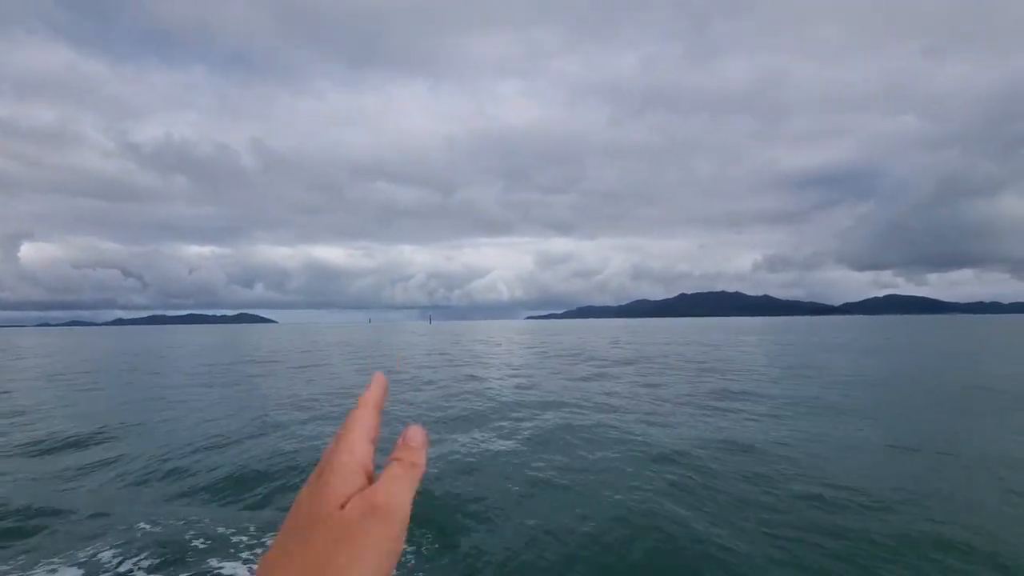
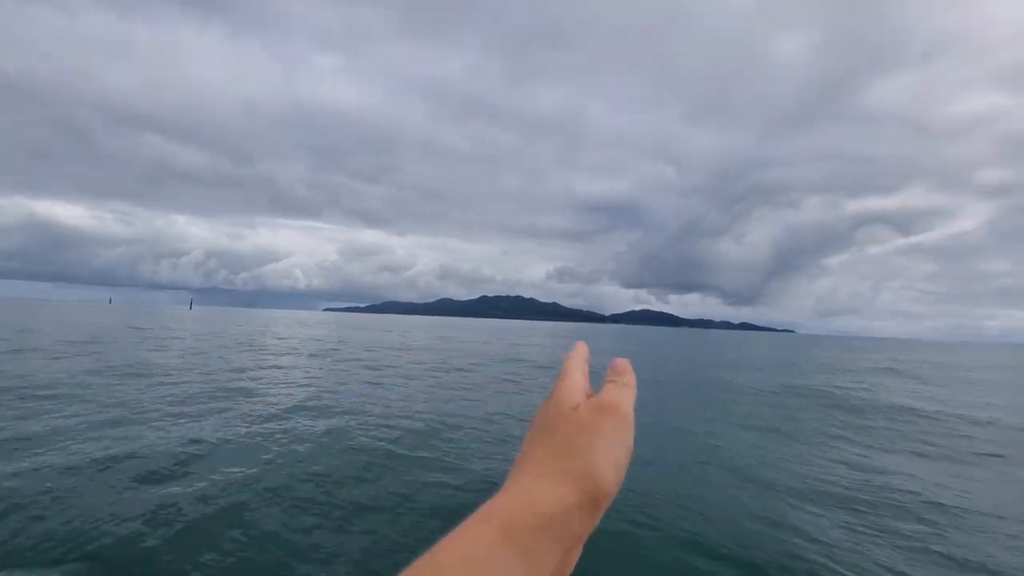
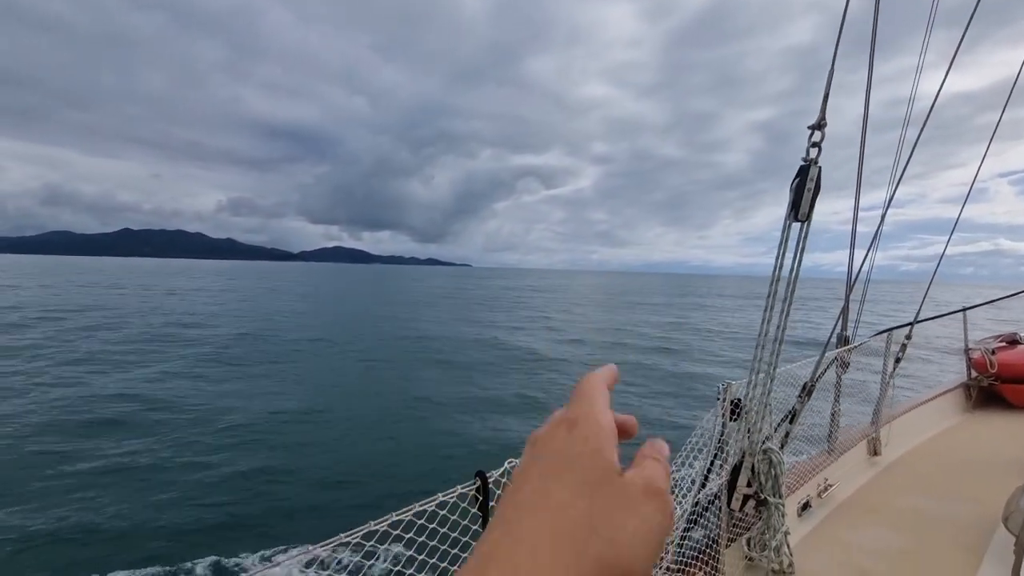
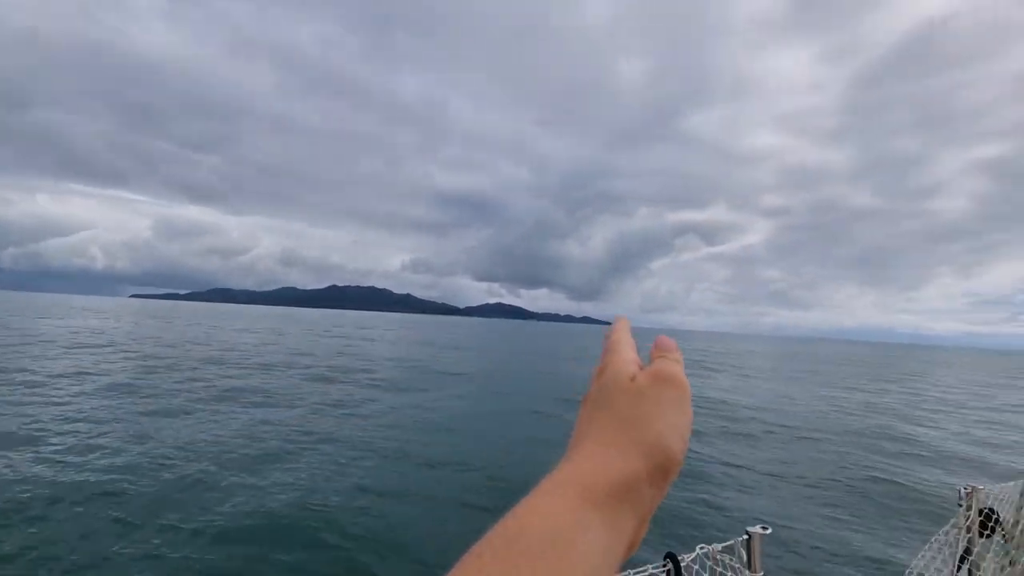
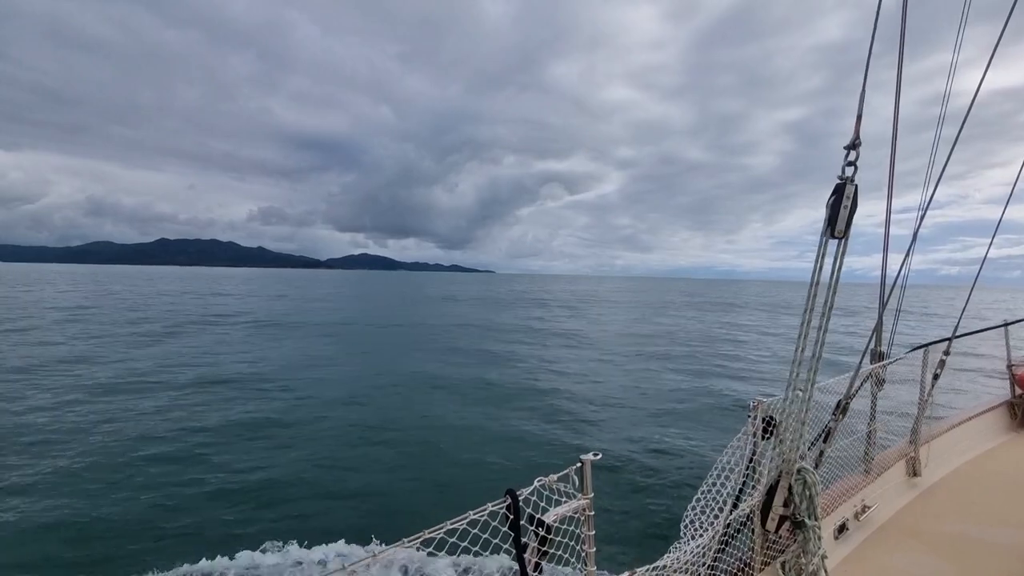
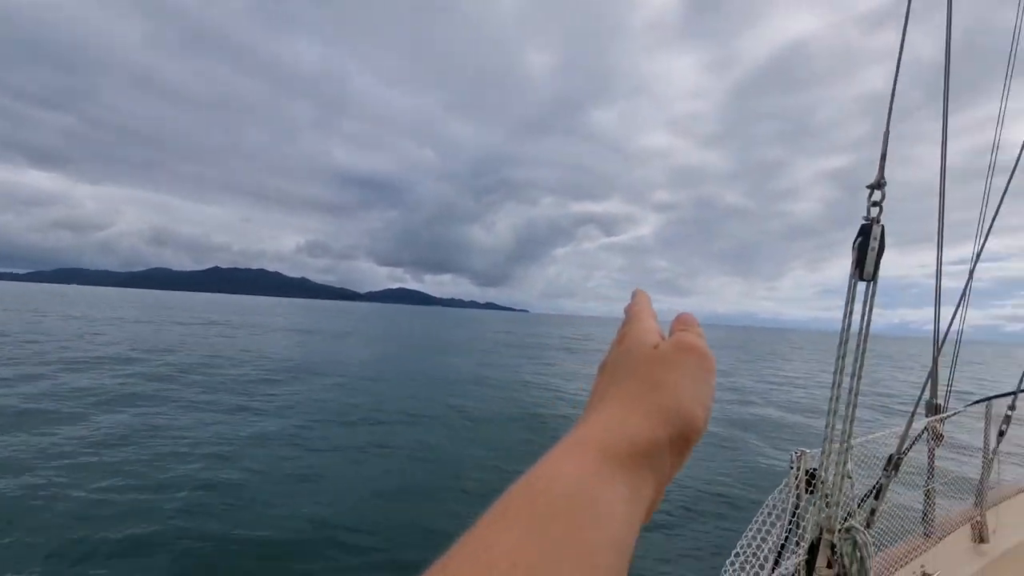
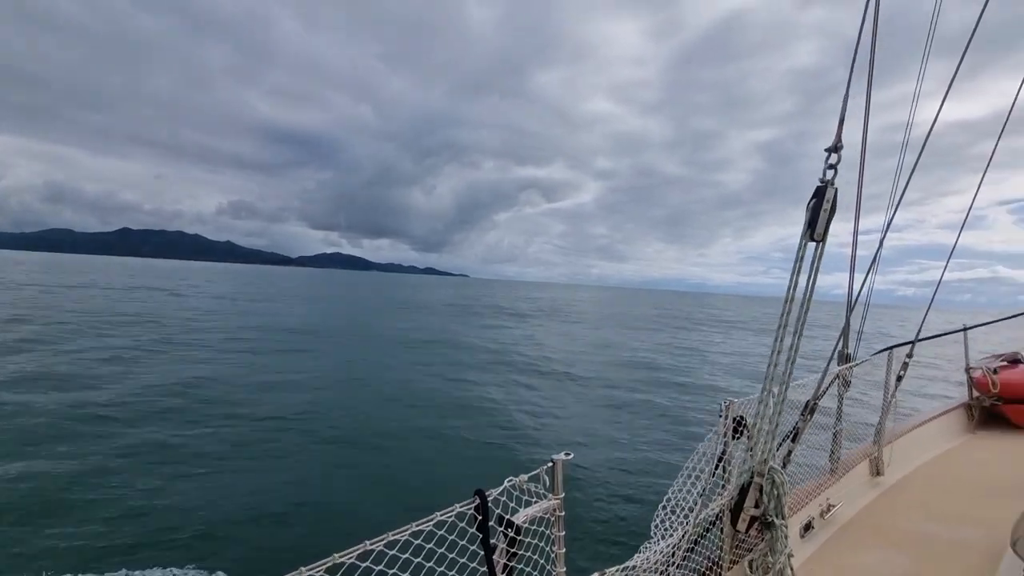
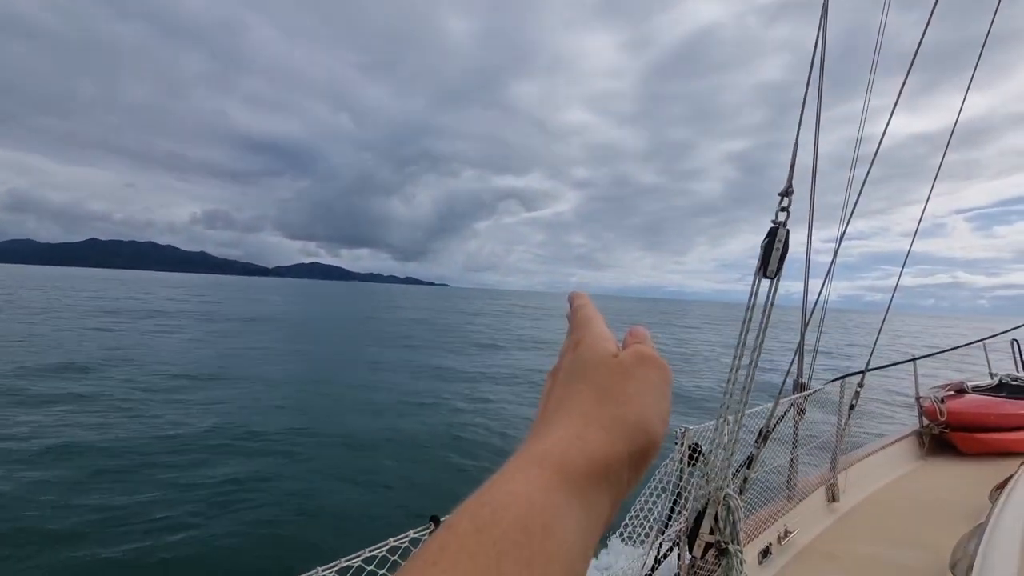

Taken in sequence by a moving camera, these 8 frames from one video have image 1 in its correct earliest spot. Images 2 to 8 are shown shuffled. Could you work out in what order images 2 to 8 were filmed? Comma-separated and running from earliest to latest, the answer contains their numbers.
2, 4, 6, 8, 3, 5, 7
